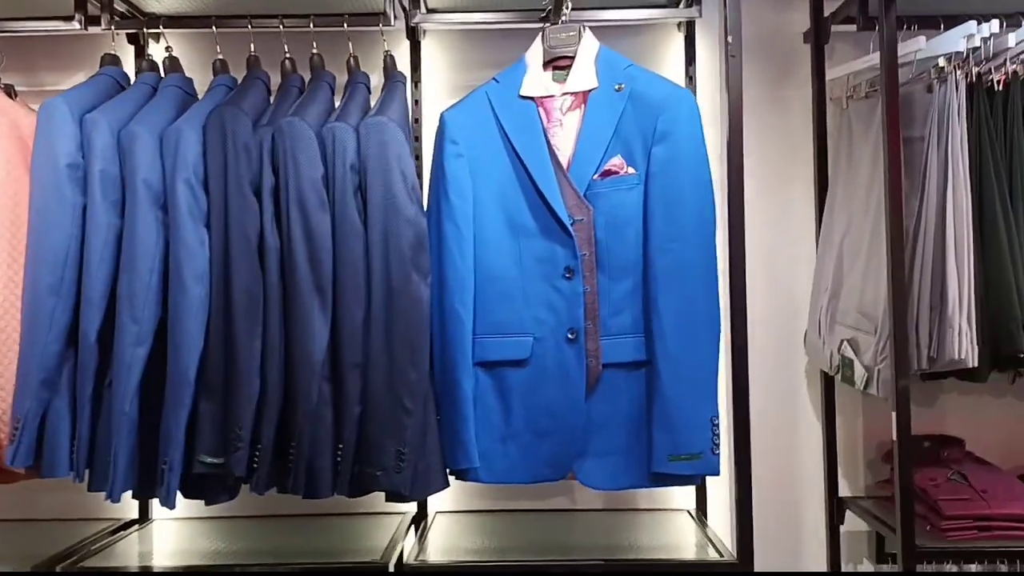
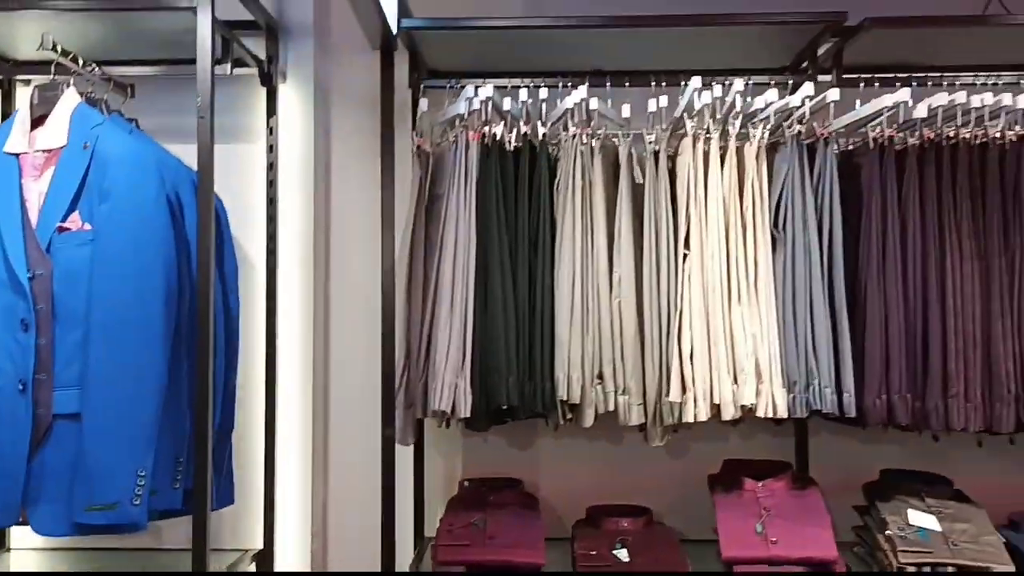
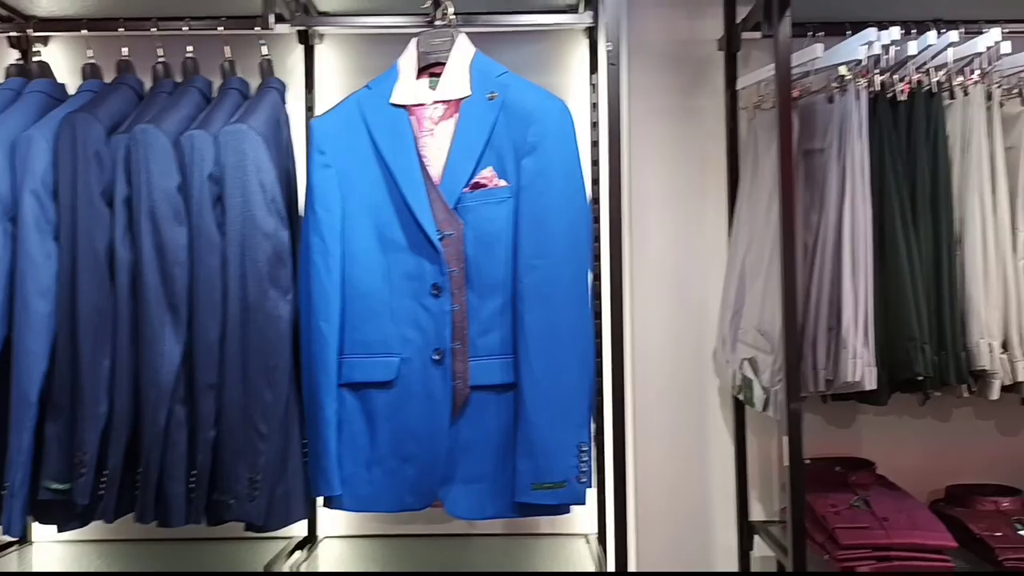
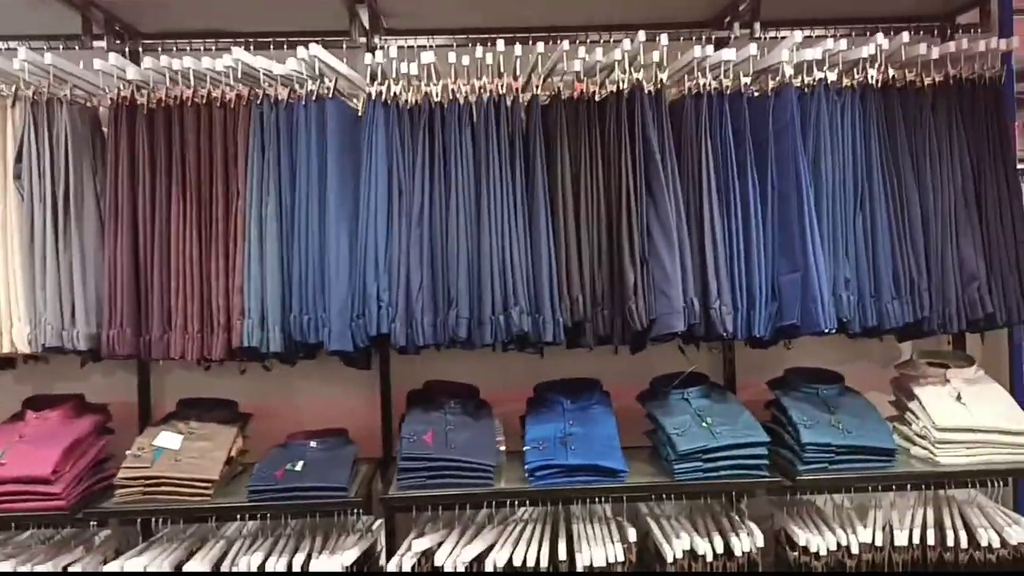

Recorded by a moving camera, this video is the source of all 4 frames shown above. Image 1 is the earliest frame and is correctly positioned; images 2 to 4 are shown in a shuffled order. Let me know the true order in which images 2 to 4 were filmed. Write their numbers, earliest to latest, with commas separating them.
3, 2, 4
